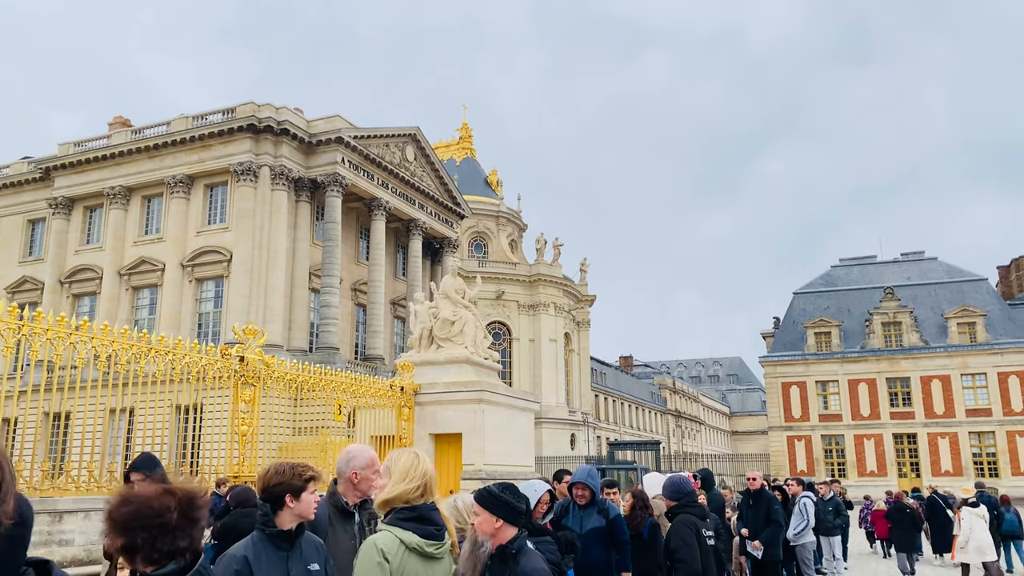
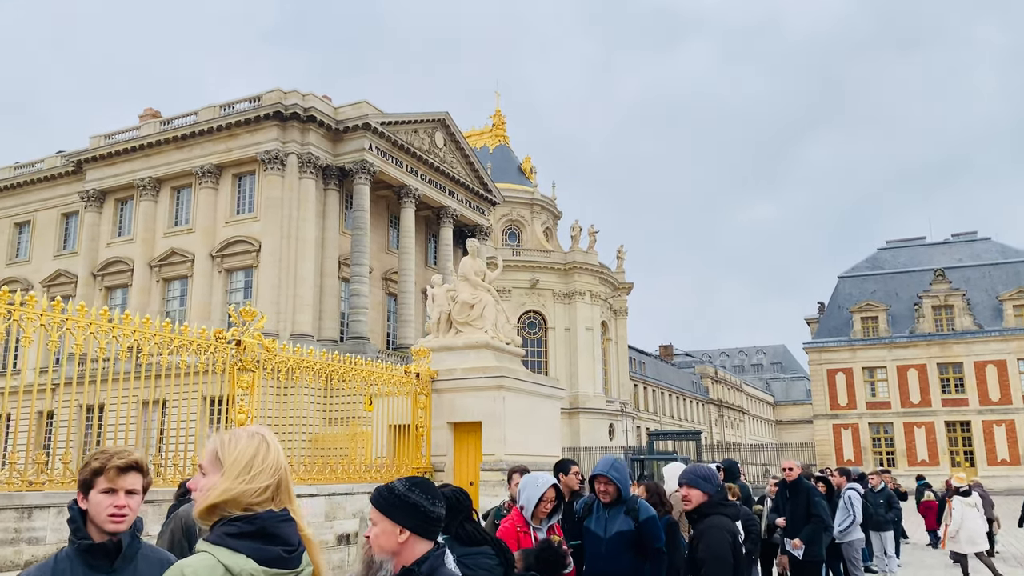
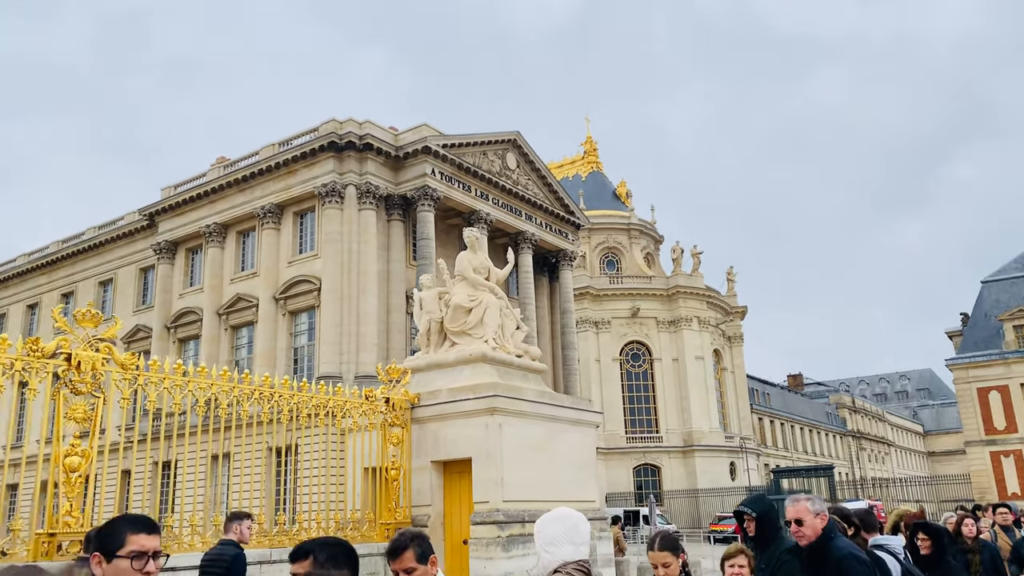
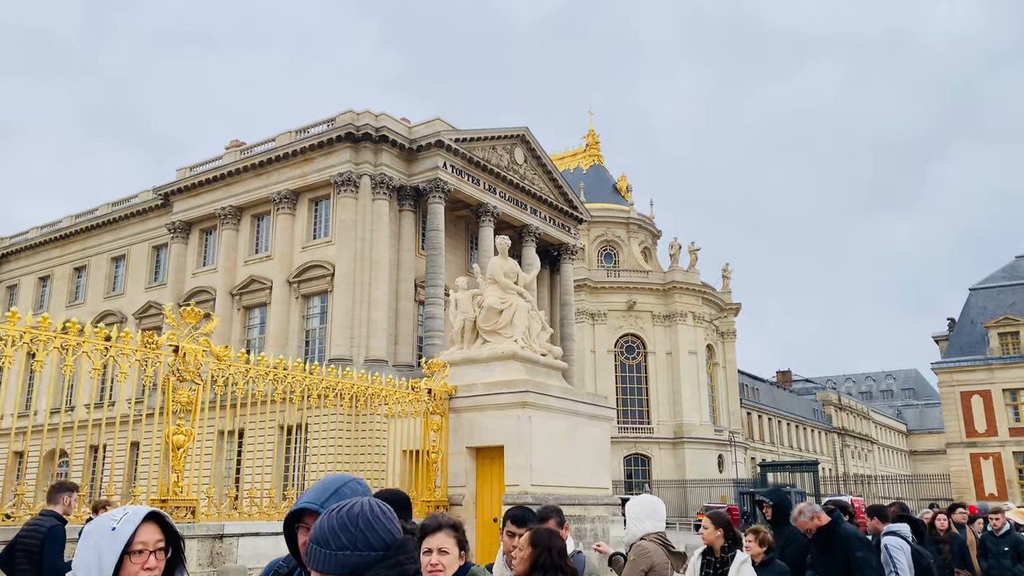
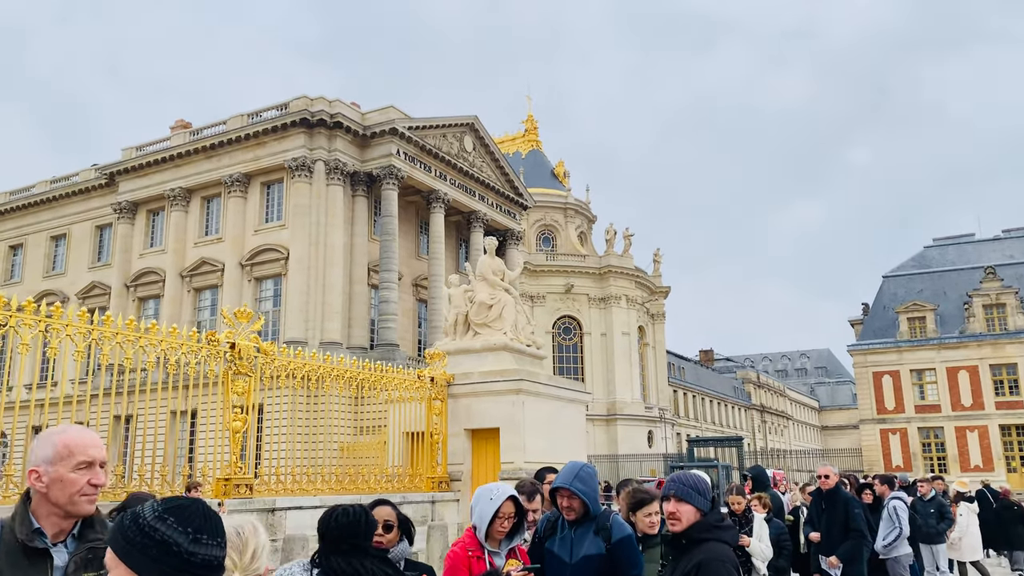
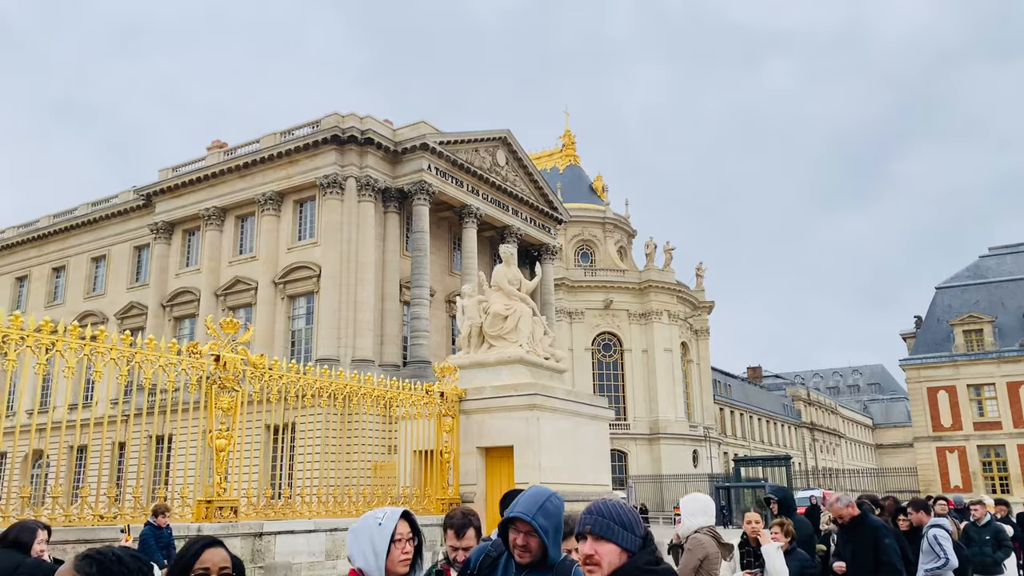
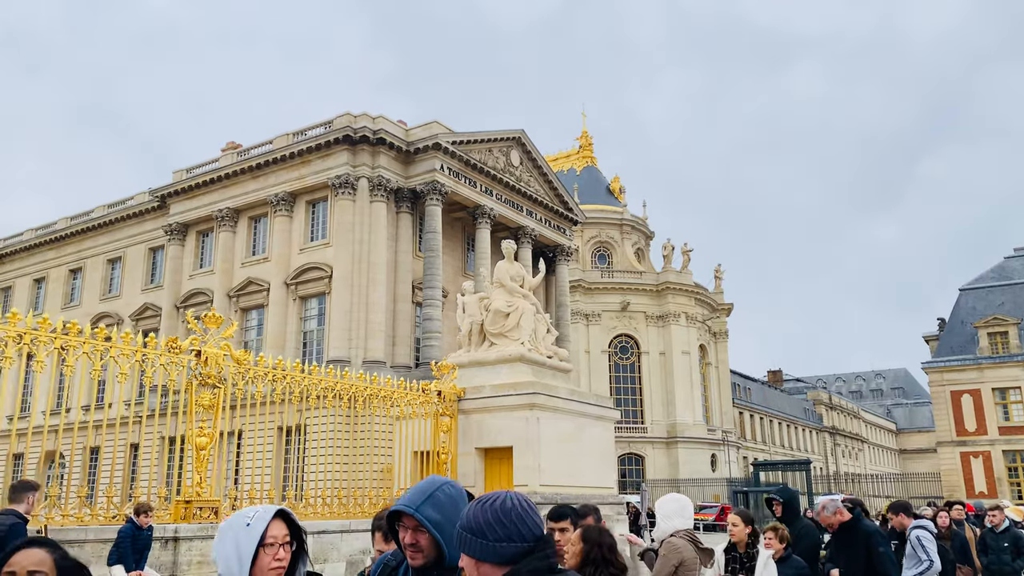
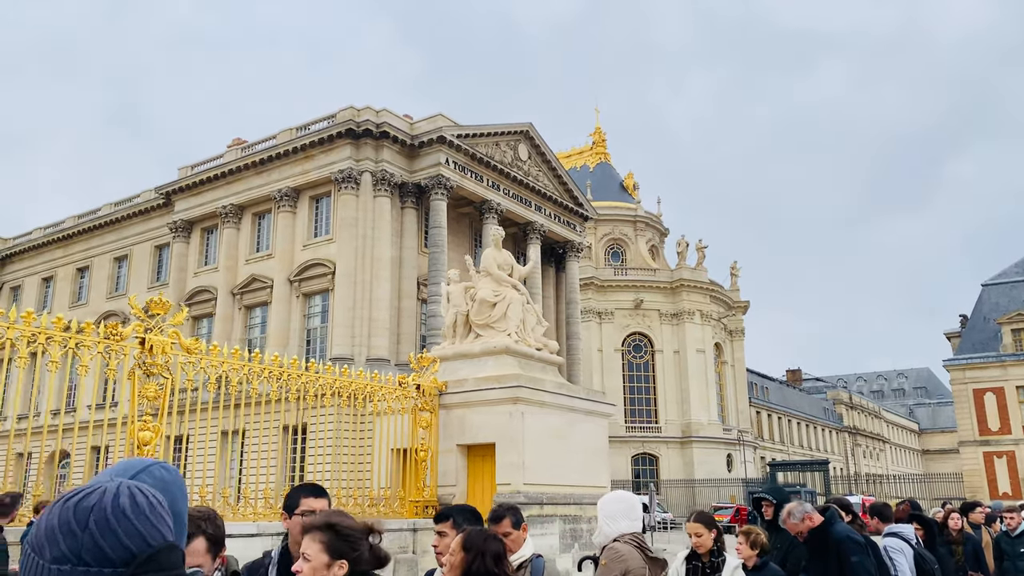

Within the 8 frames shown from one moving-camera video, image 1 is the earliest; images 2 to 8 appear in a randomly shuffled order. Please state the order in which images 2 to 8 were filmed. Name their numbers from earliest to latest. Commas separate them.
2, 5, 6, 7, 4, 8, 3
